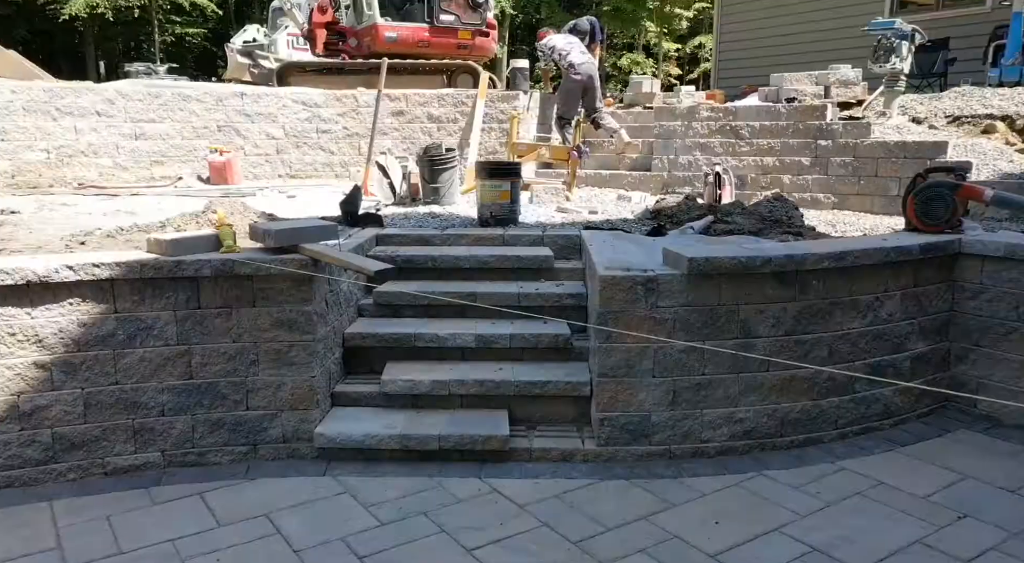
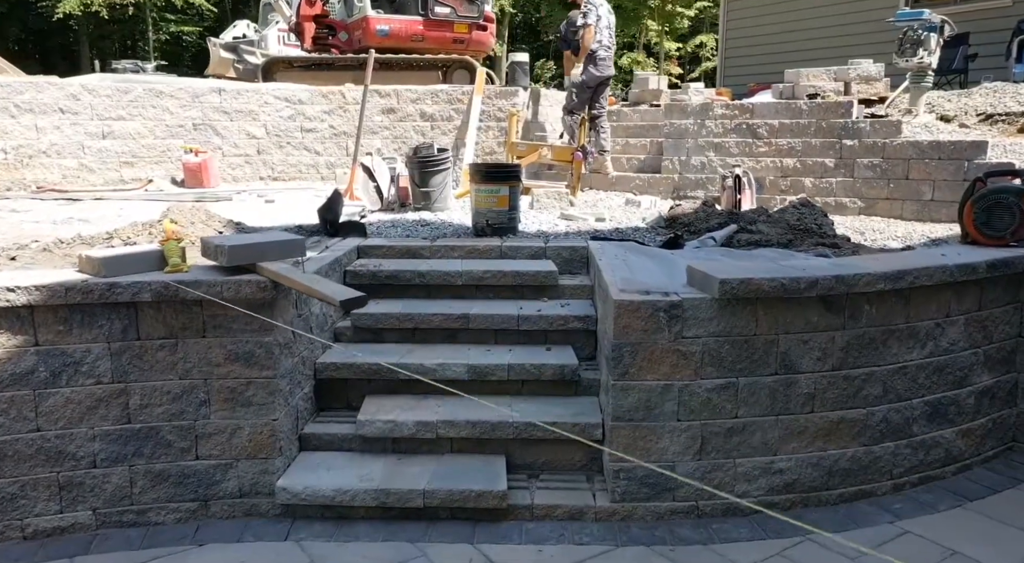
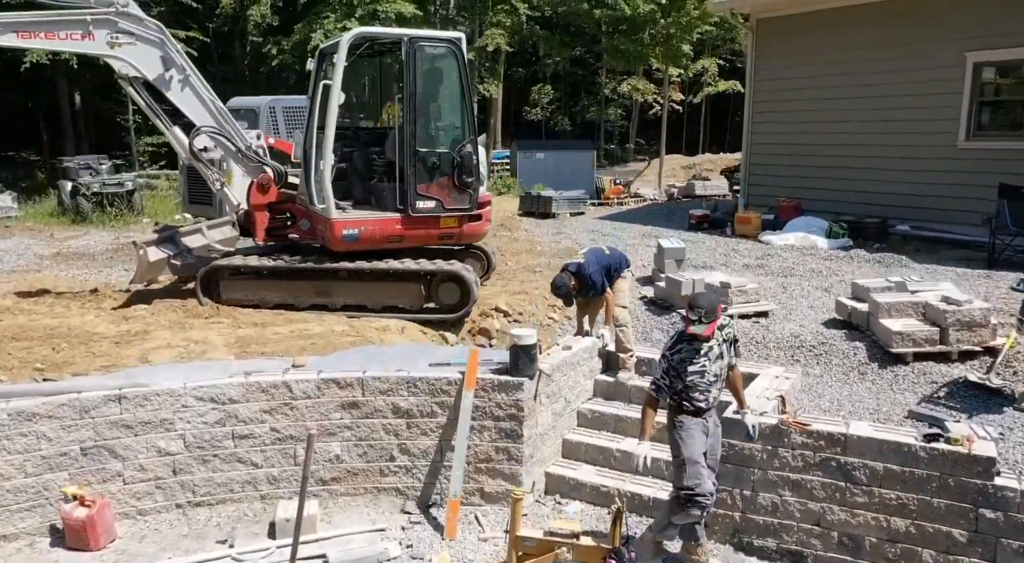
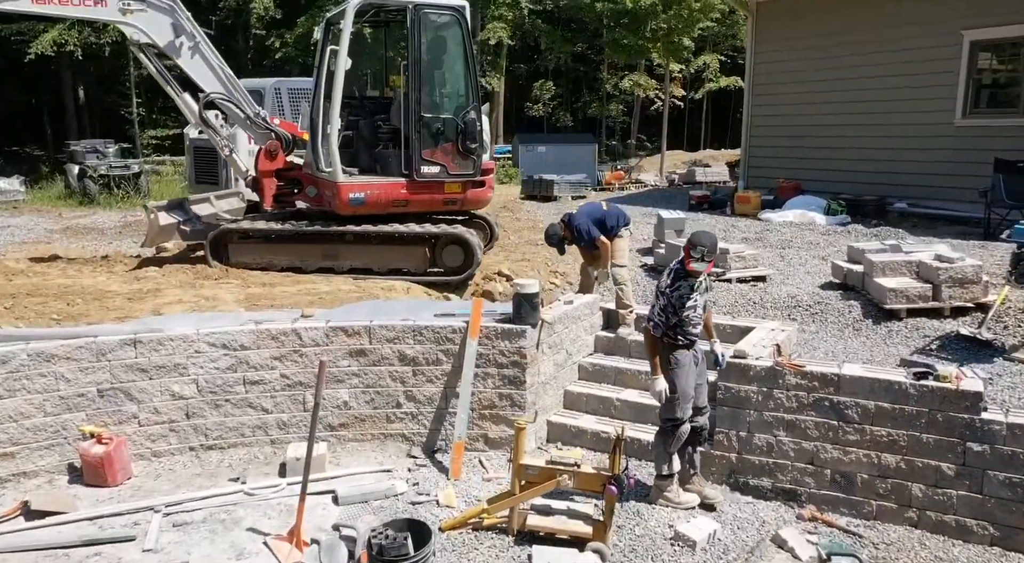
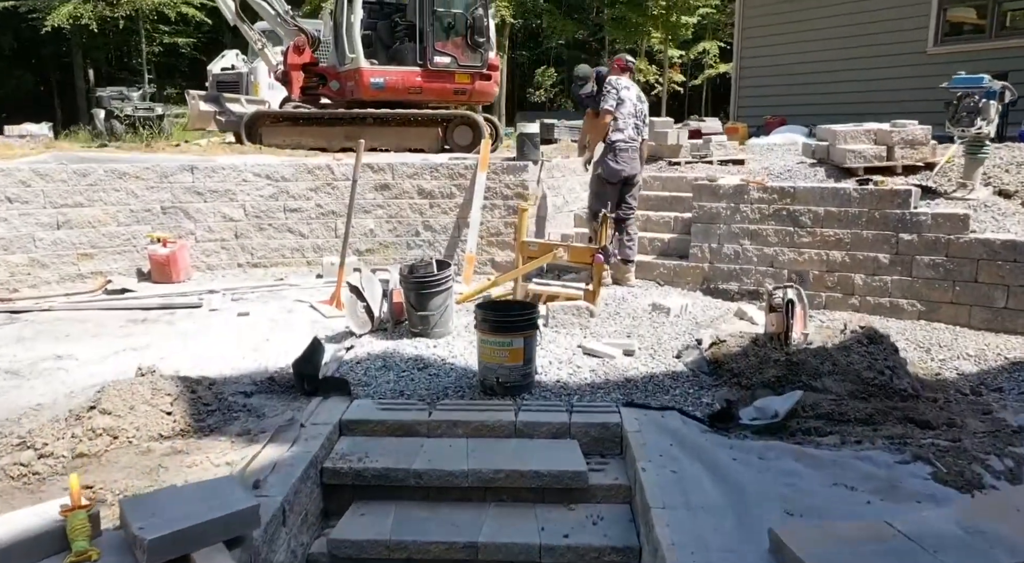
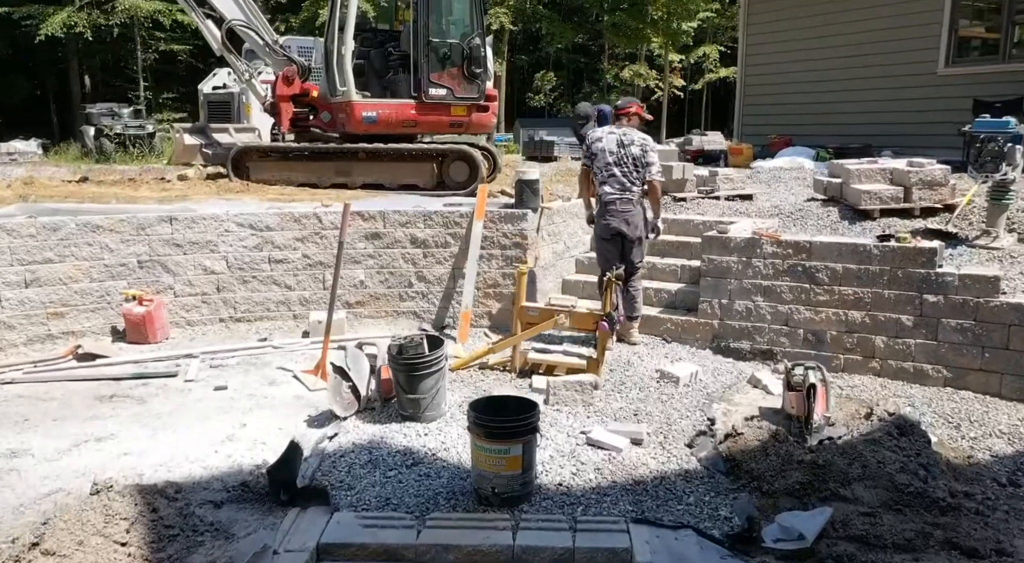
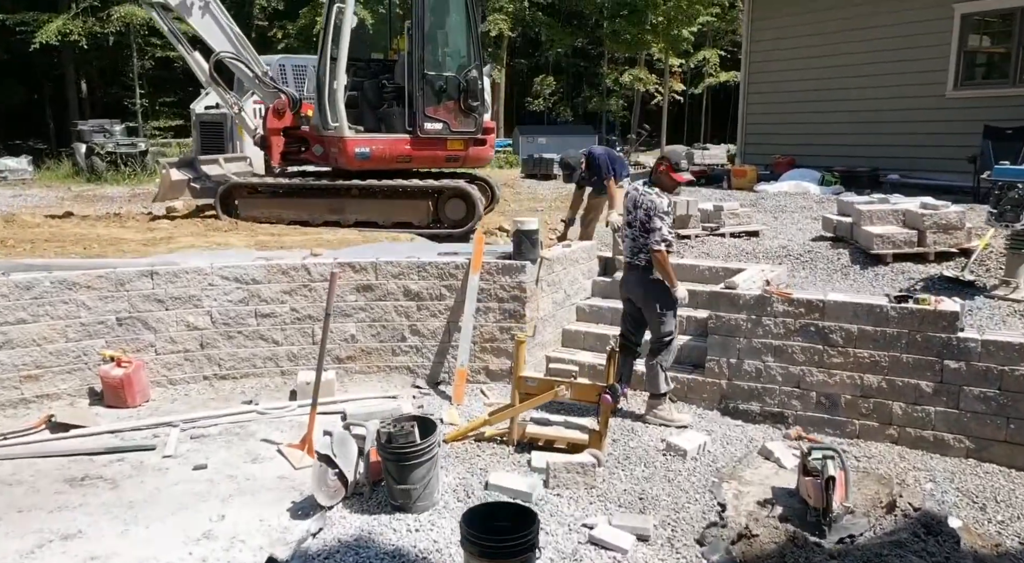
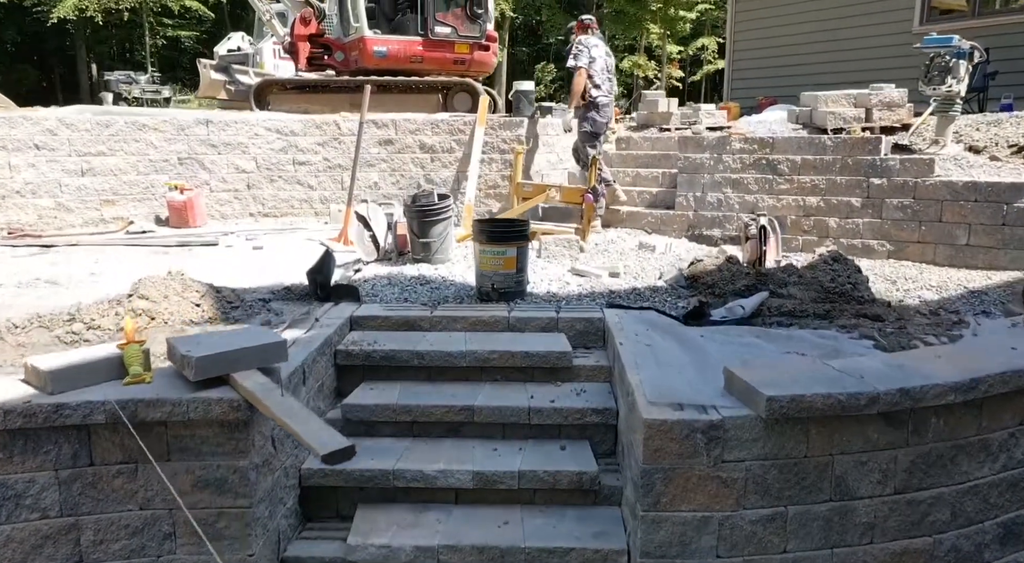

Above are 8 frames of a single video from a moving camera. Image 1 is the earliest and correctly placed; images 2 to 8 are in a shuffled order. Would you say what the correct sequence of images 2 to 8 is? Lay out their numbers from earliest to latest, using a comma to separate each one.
2, 8, 5, 6, 7, 4, 3
